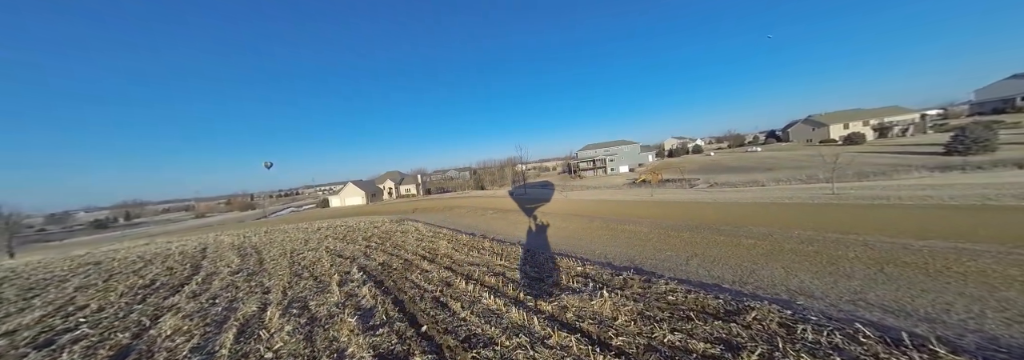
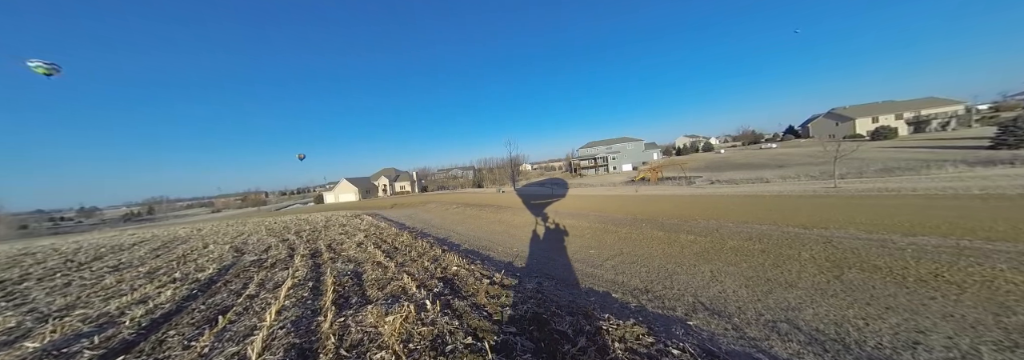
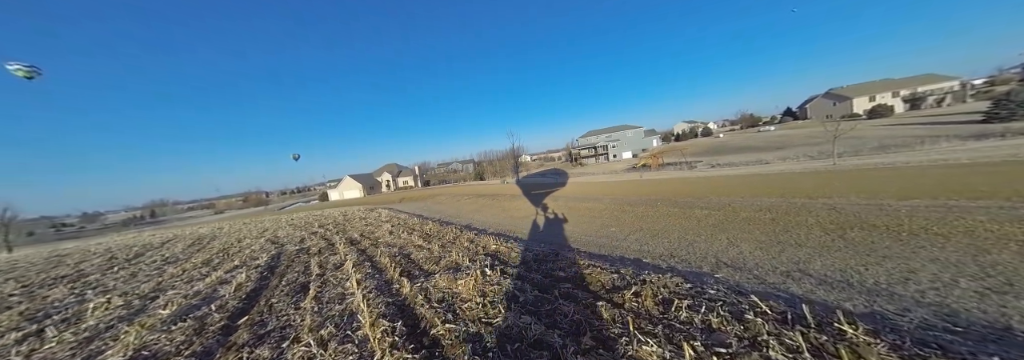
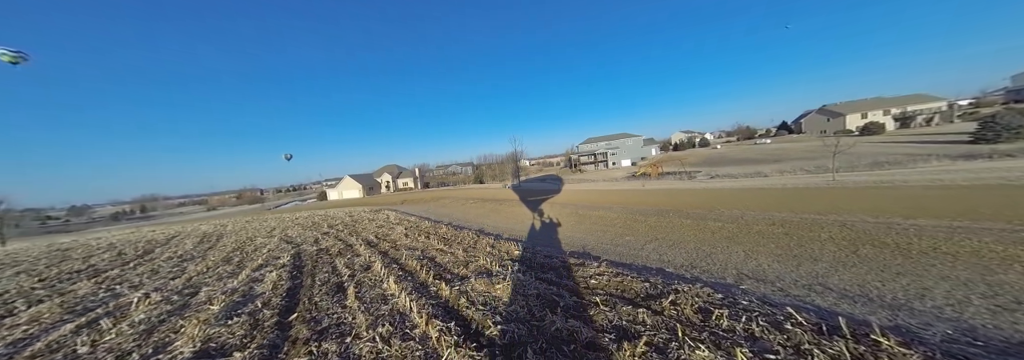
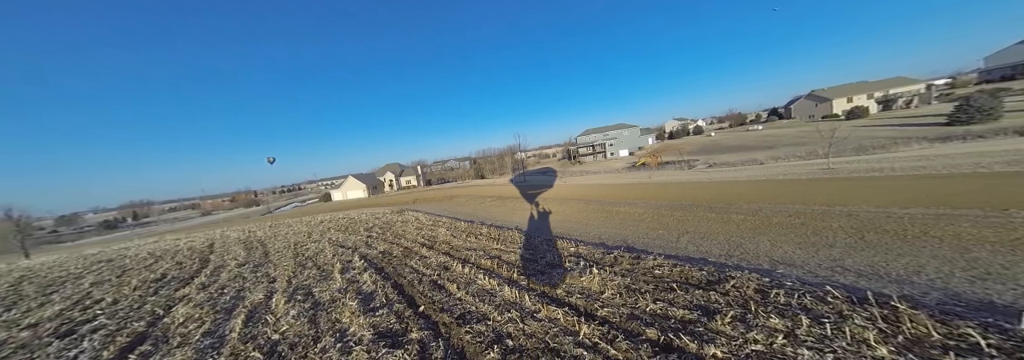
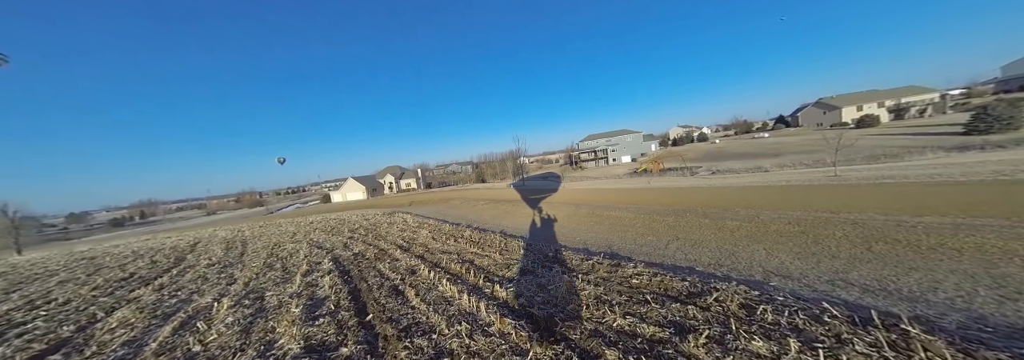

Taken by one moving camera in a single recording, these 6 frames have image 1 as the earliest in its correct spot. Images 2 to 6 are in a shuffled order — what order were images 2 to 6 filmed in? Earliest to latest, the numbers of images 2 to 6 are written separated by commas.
5, 6, 4, 3, 2
